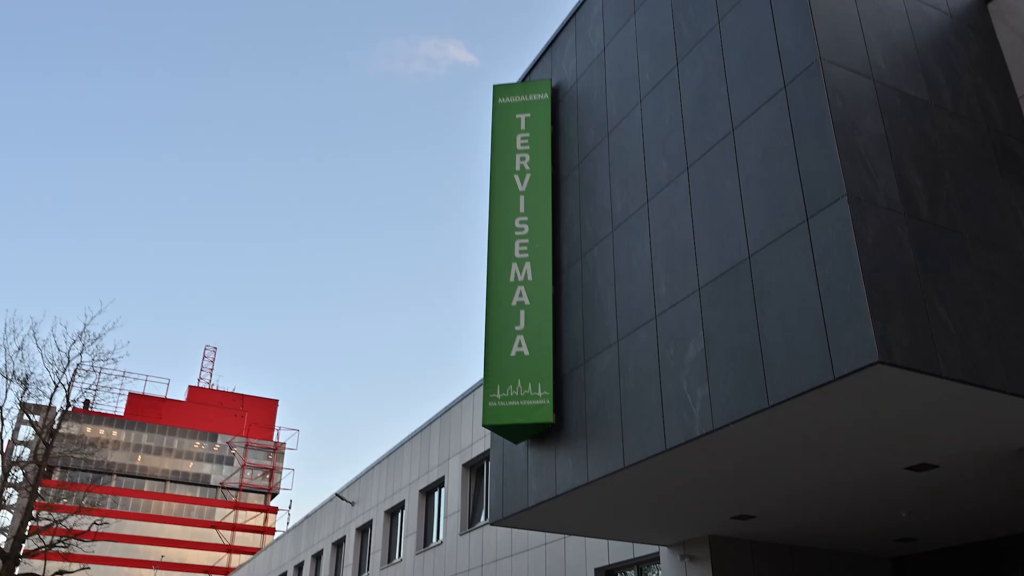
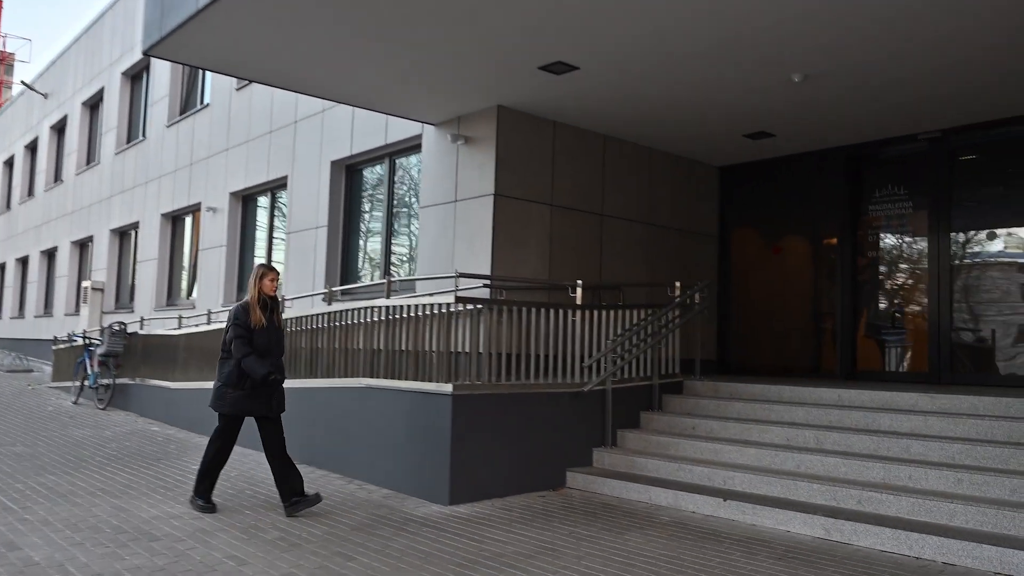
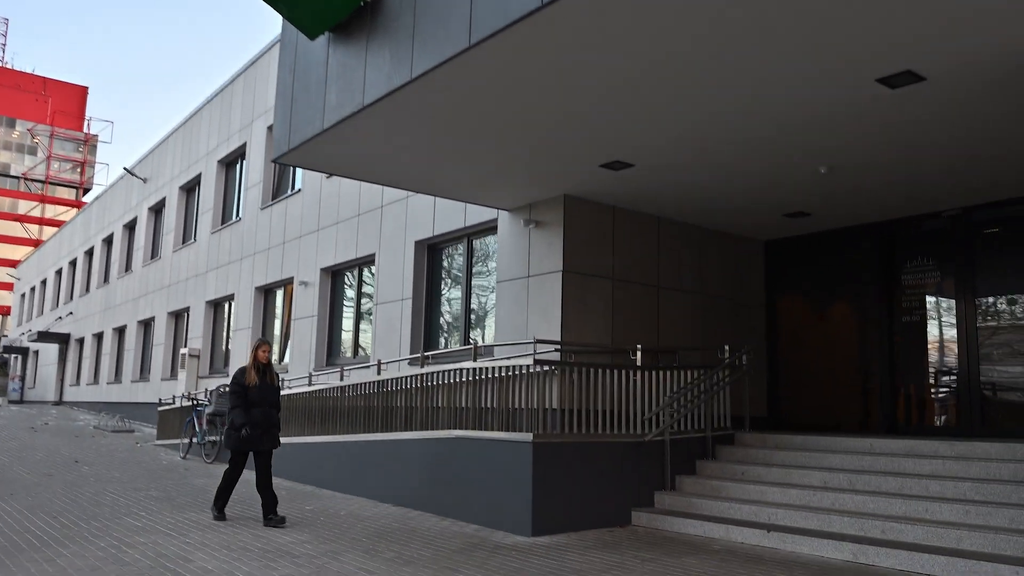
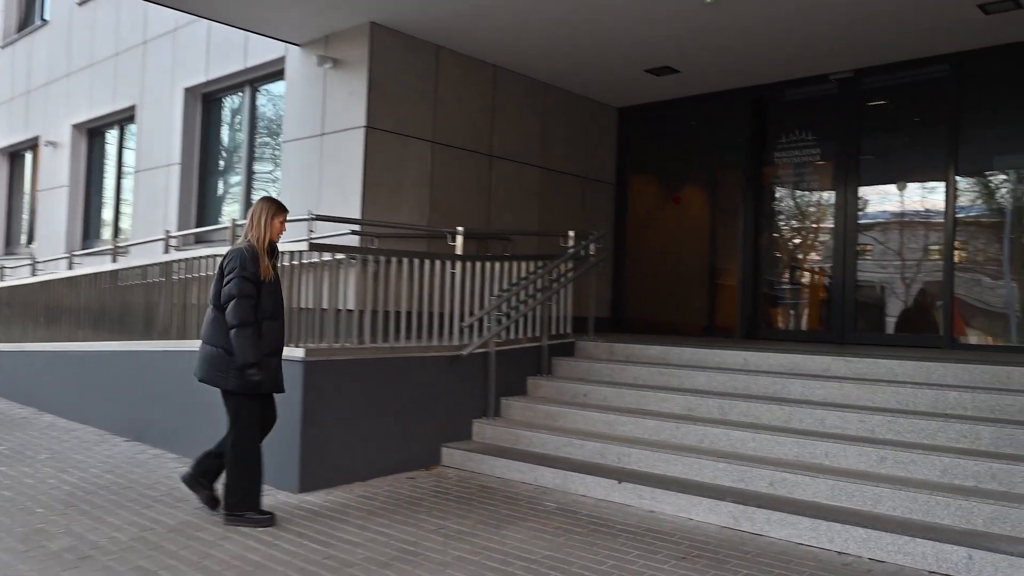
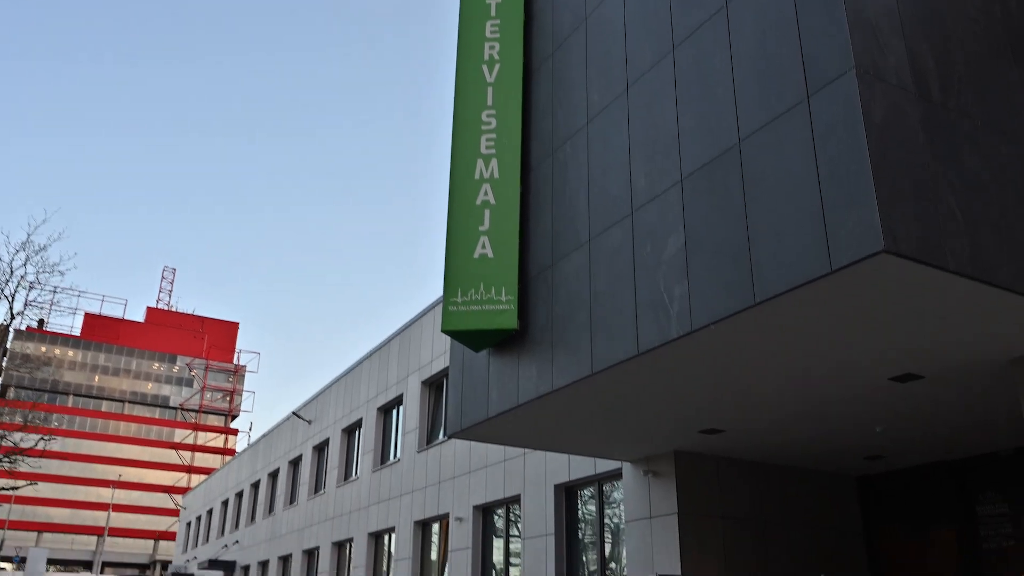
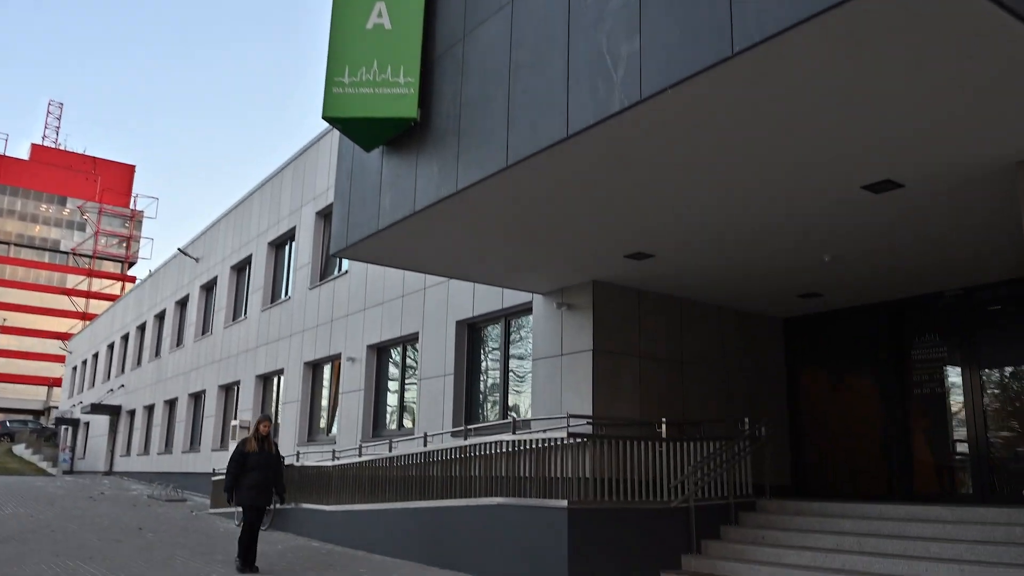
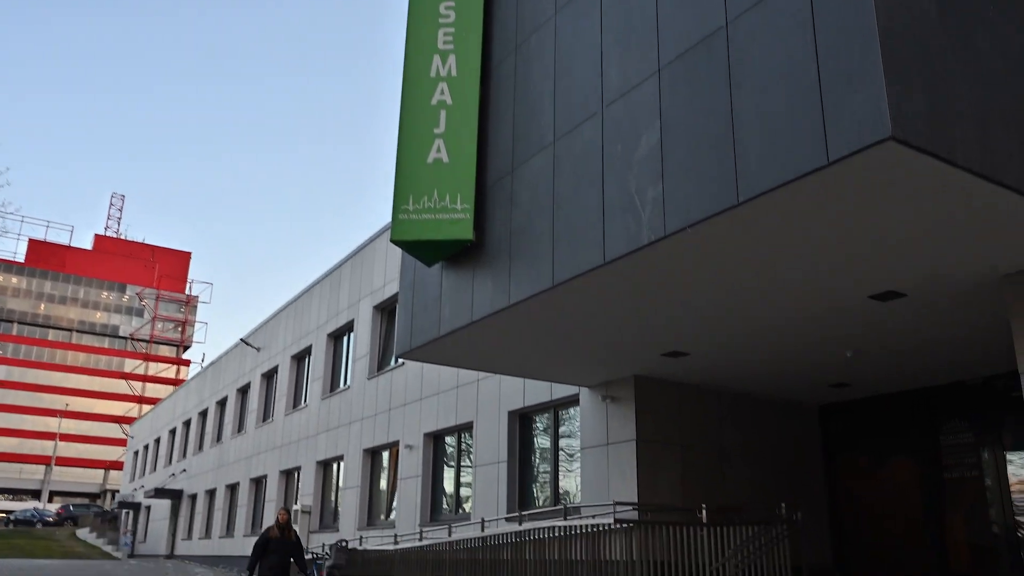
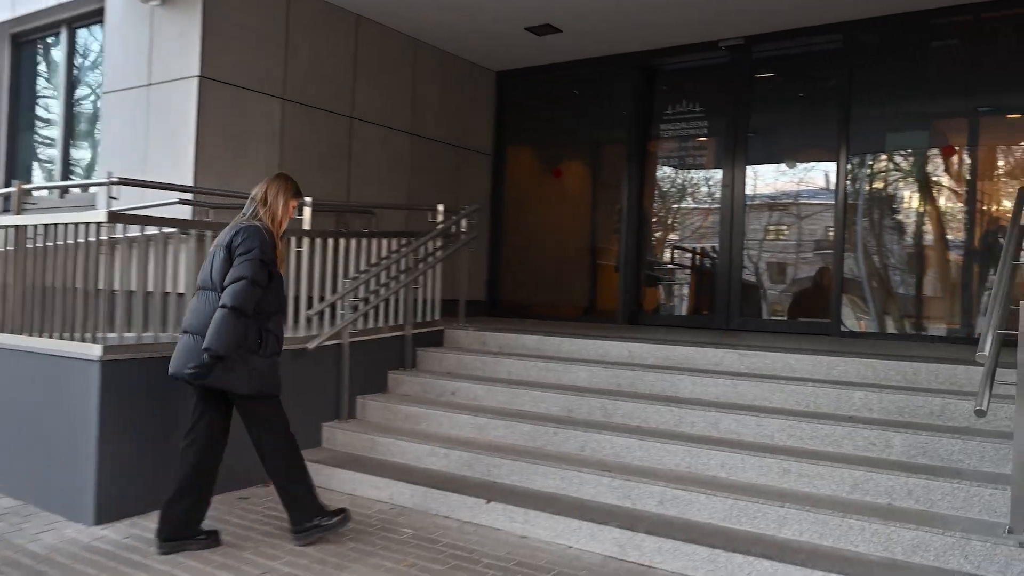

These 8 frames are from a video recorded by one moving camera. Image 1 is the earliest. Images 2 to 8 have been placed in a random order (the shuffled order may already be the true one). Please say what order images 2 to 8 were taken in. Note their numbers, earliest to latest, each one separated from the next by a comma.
5, 7, 6, 3, 2, 4, 8
